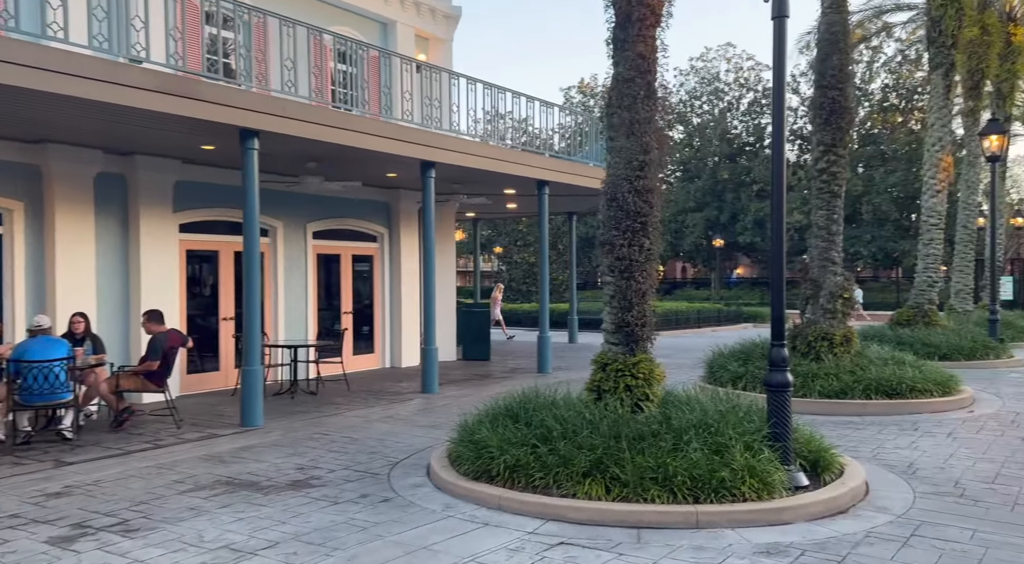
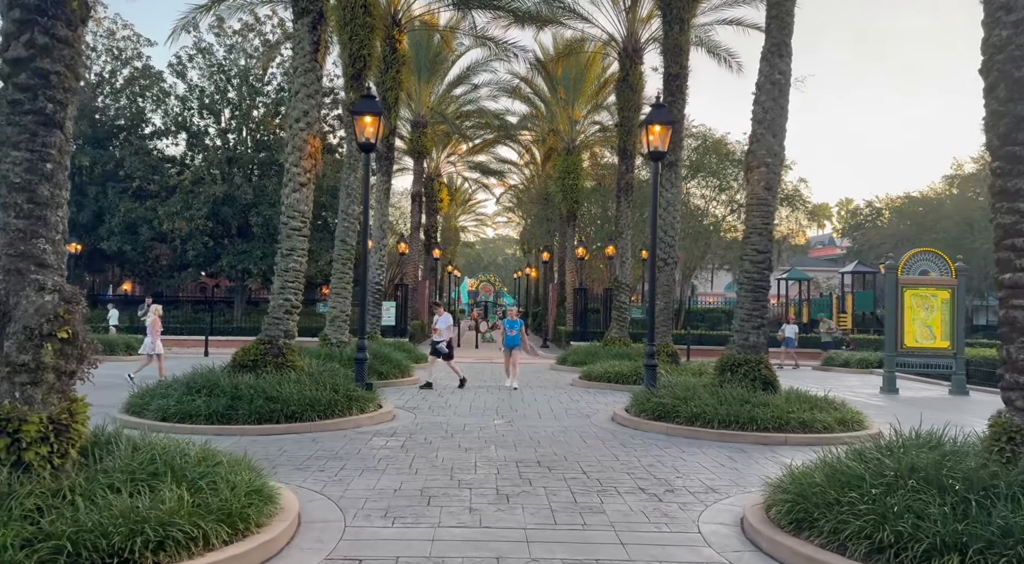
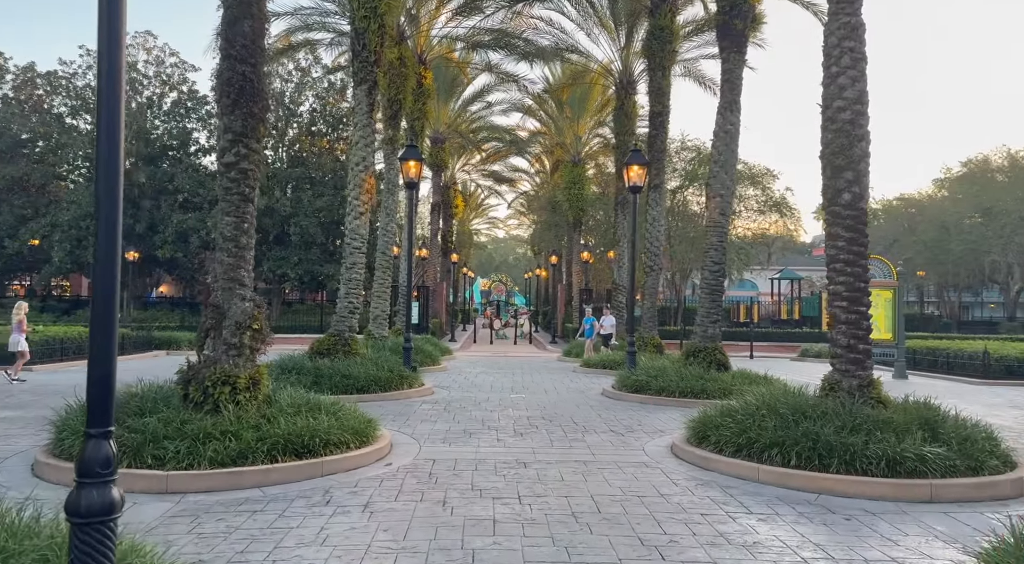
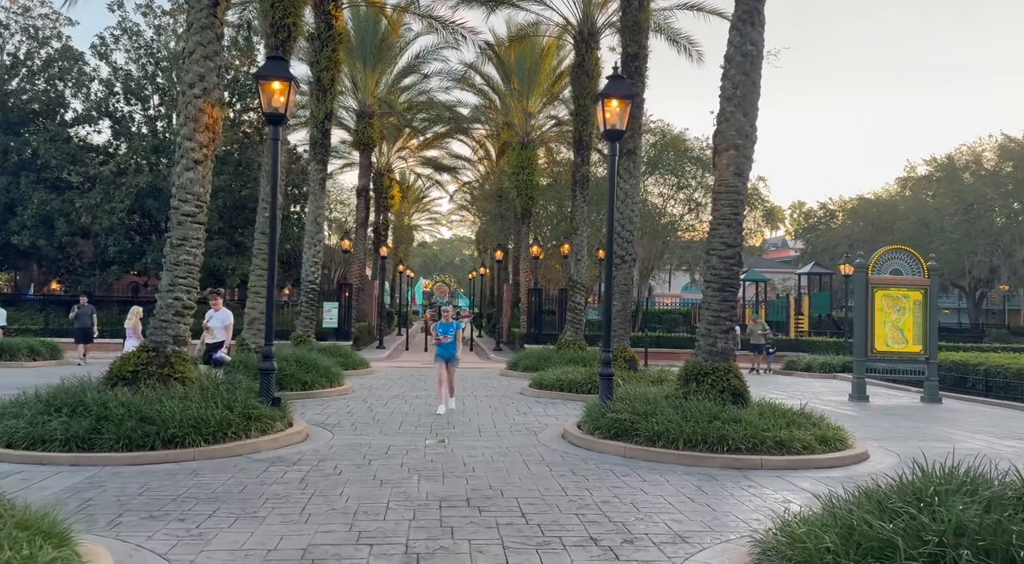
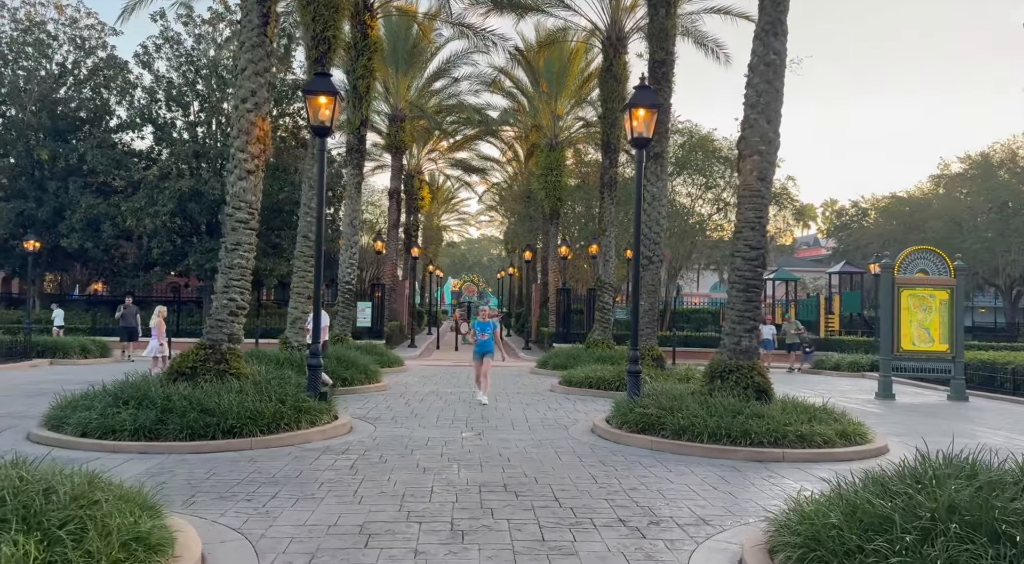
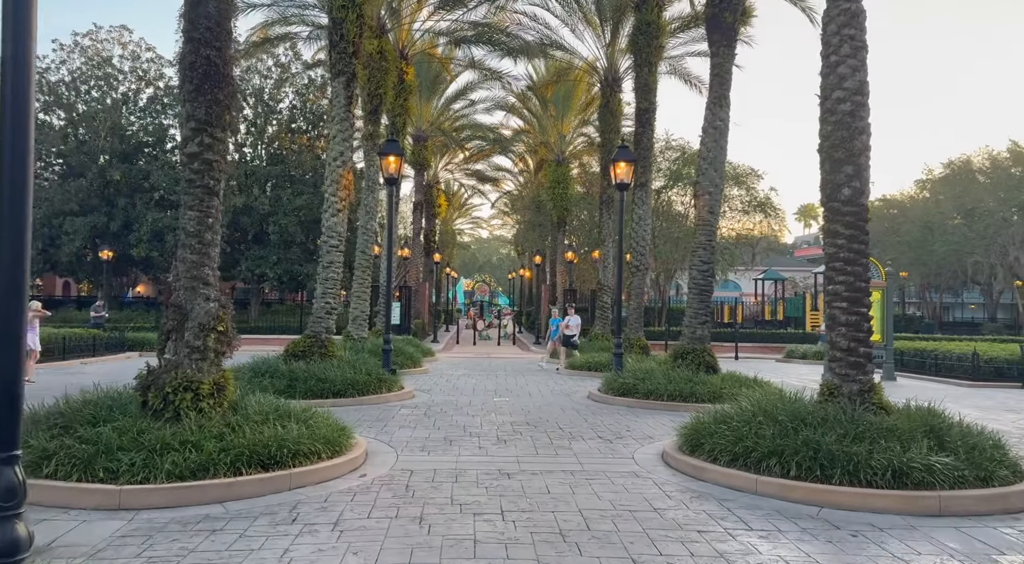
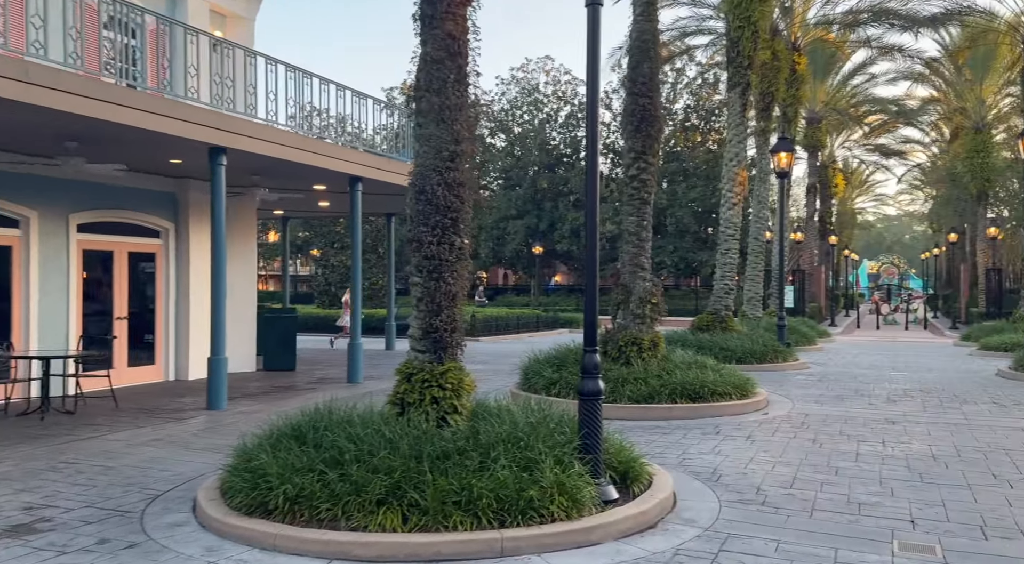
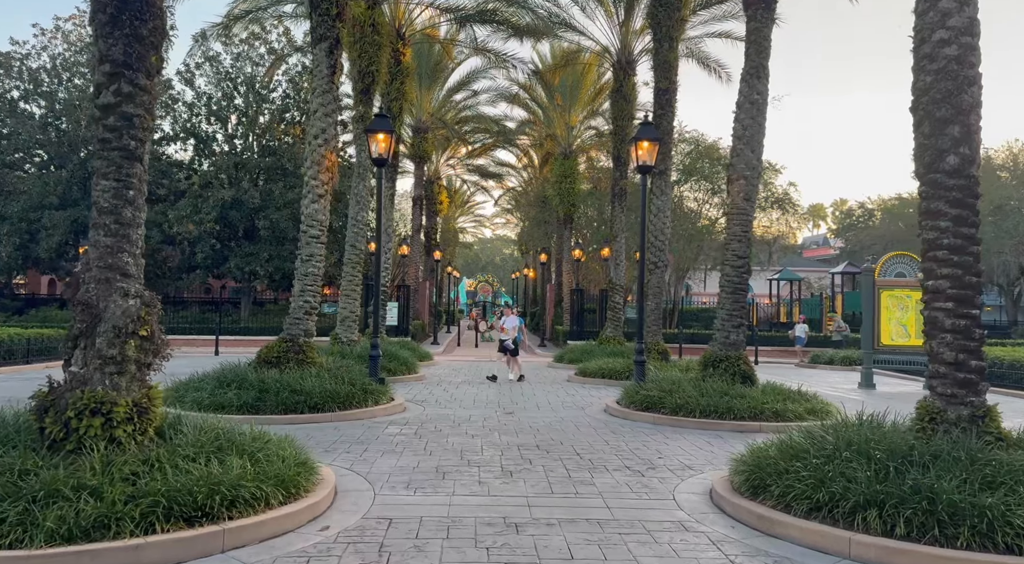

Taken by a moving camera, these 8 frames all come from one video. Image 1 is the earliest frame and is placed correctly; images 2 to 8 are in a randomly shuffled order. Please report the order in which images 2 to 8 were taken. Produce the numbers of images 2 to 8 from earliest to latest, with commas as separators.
7, 3, 6, 8, 2, 5, 4
